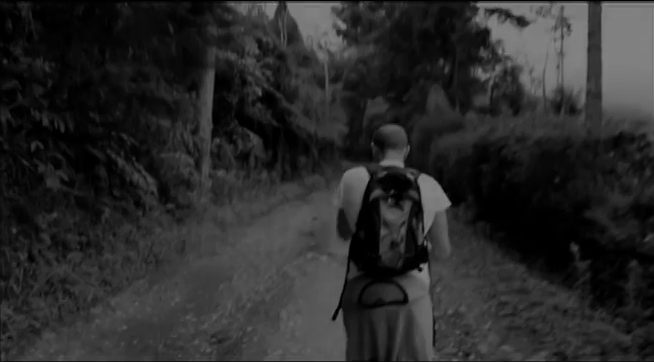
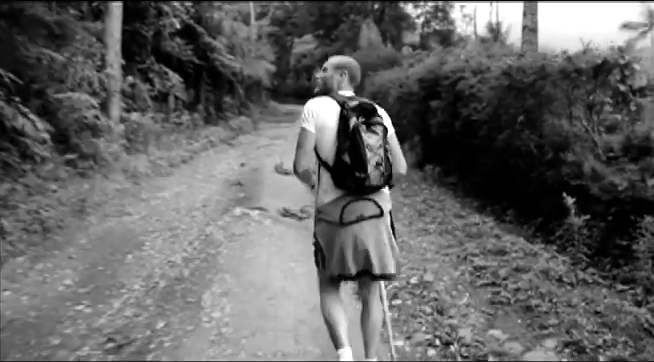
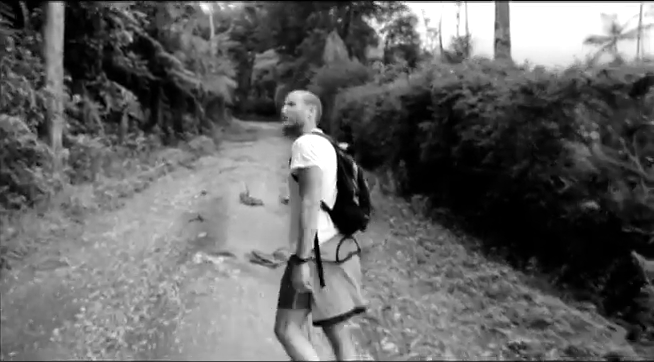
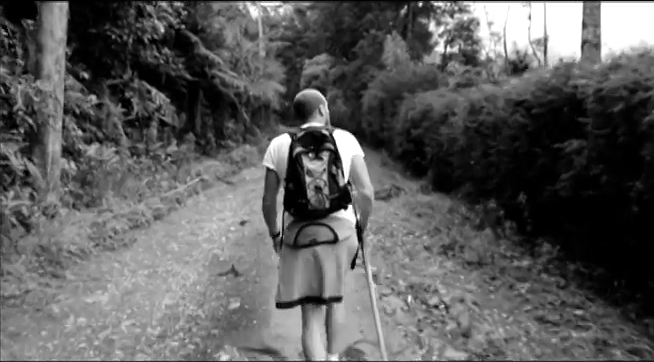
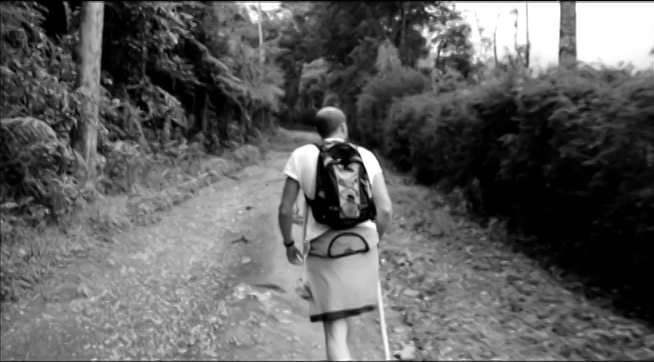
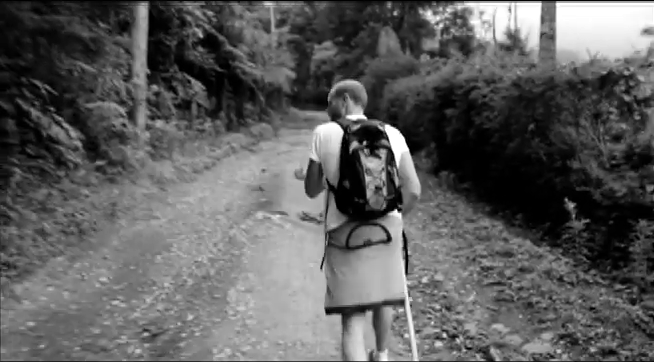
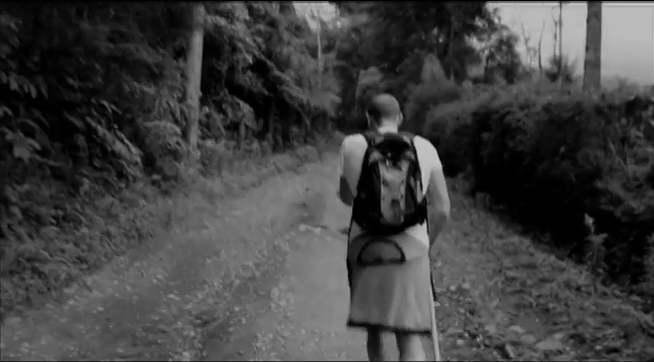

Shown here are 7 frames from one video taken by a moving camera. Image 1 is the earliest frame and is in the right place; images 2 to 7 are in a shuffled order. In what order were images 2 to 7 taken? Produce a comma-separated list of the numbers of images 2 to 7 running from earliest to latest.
7, 6, 2, 3, 5, 4
